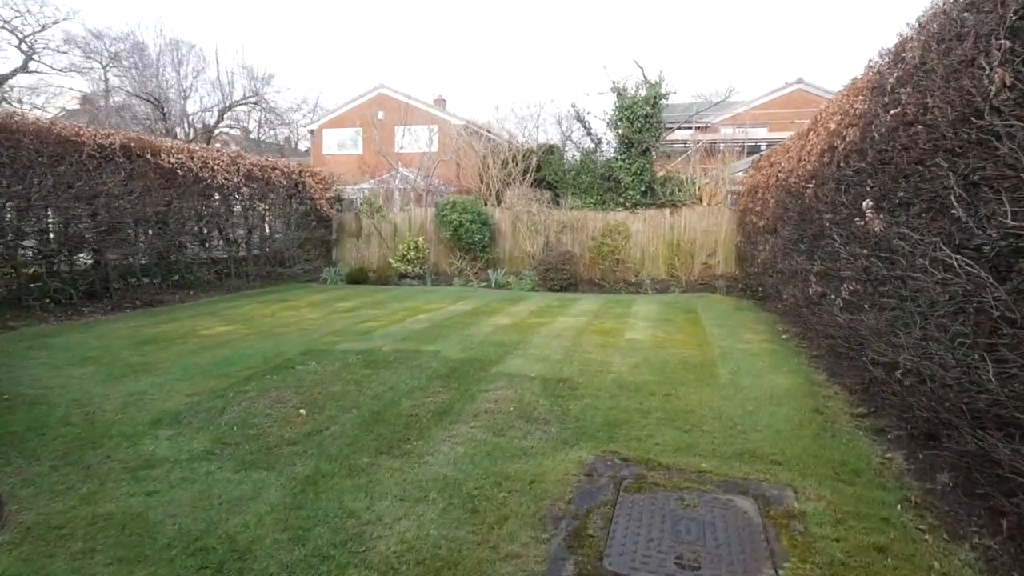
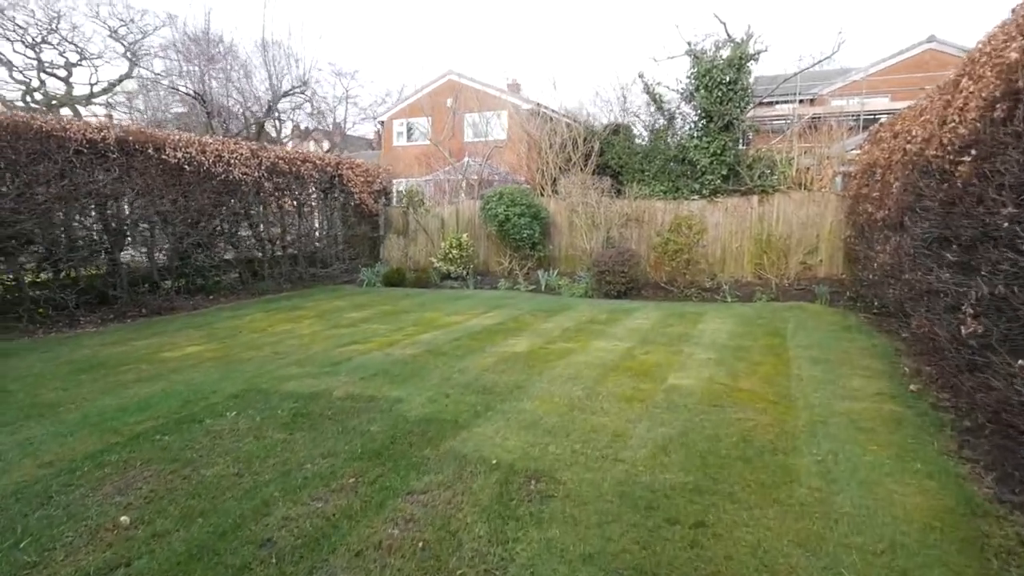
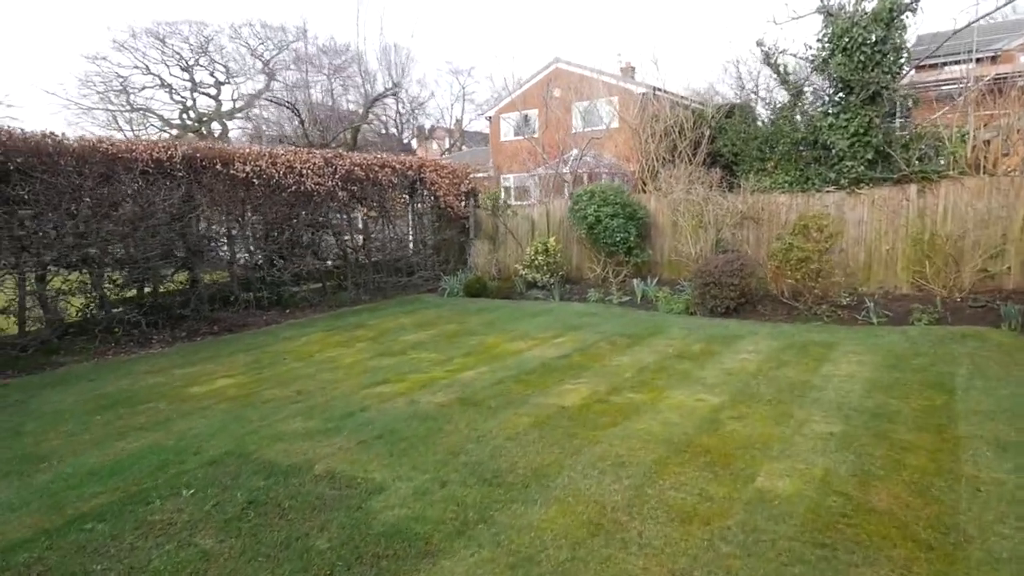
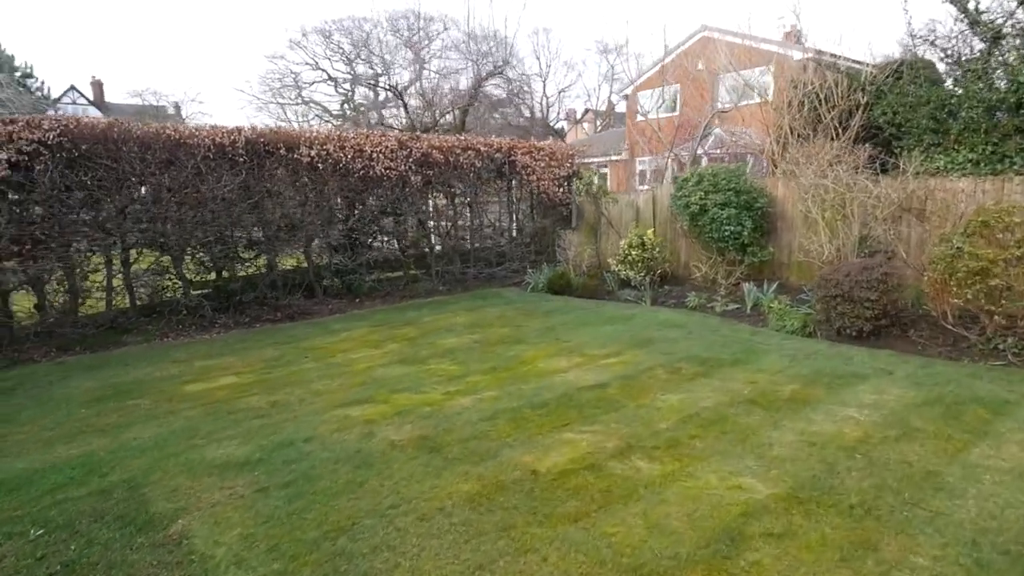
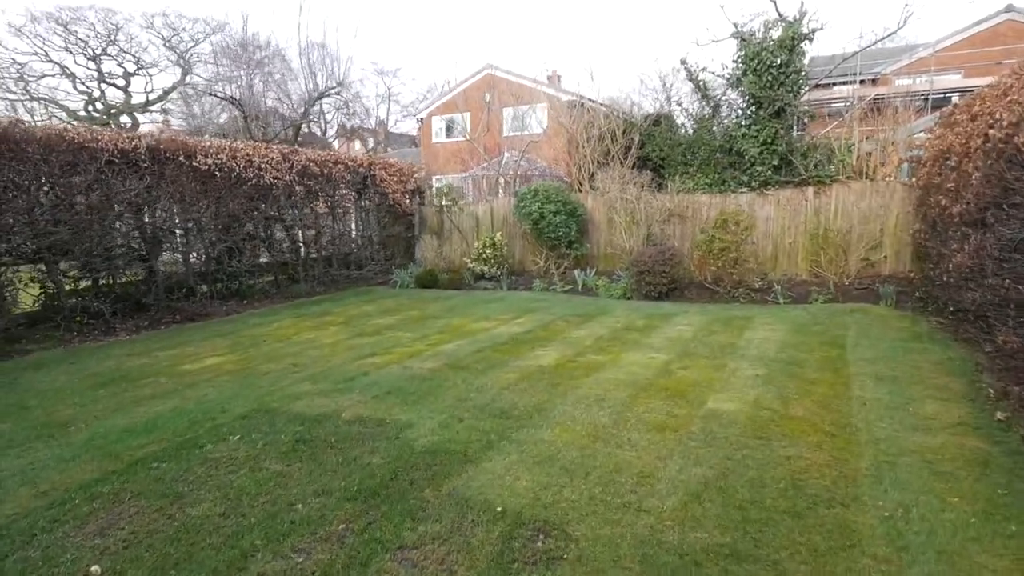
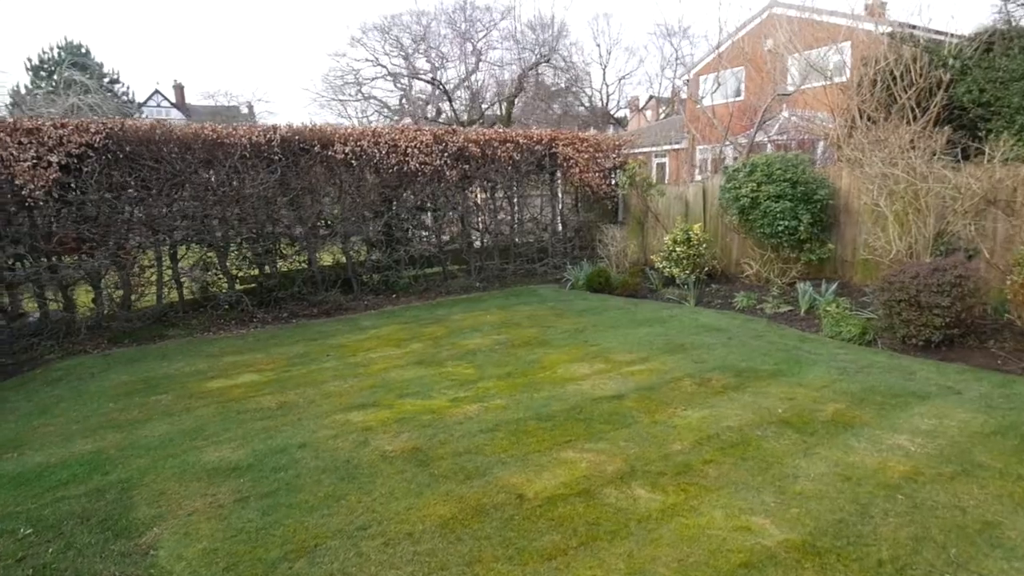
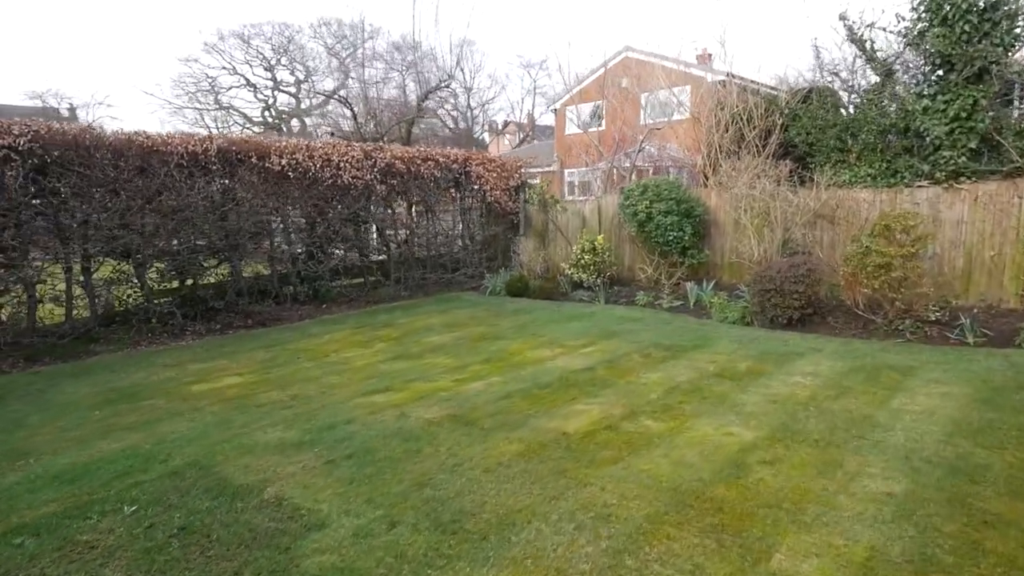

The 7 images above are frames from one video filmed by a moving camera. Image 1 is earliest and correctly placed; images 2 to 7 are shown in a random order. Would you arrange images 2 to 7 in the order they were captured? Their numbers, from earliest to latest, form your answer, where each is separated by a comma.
2, 5, 3, 7, 4, 6
